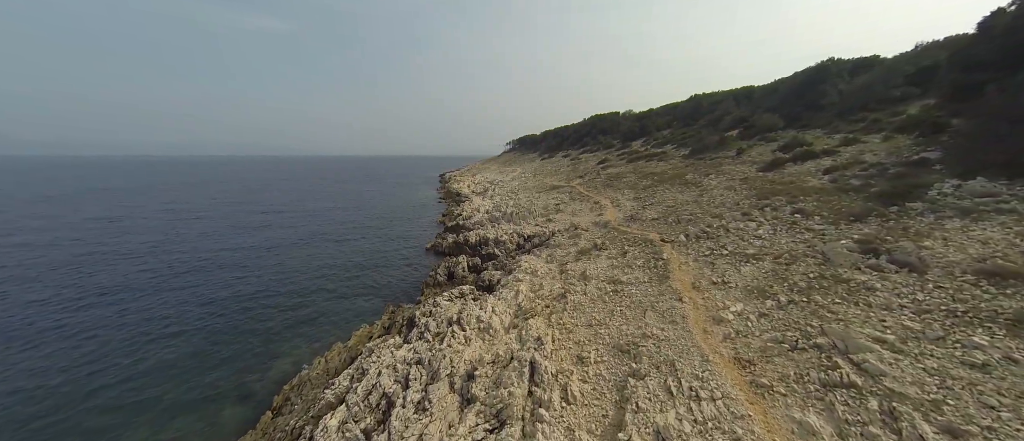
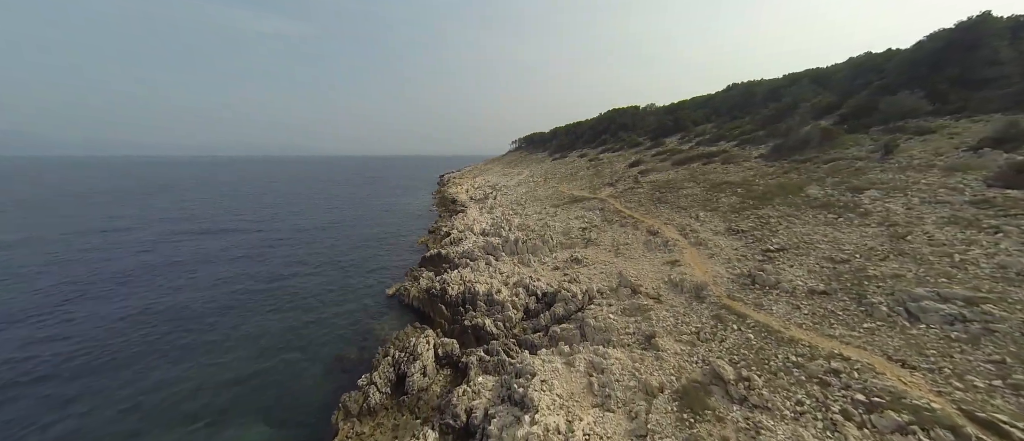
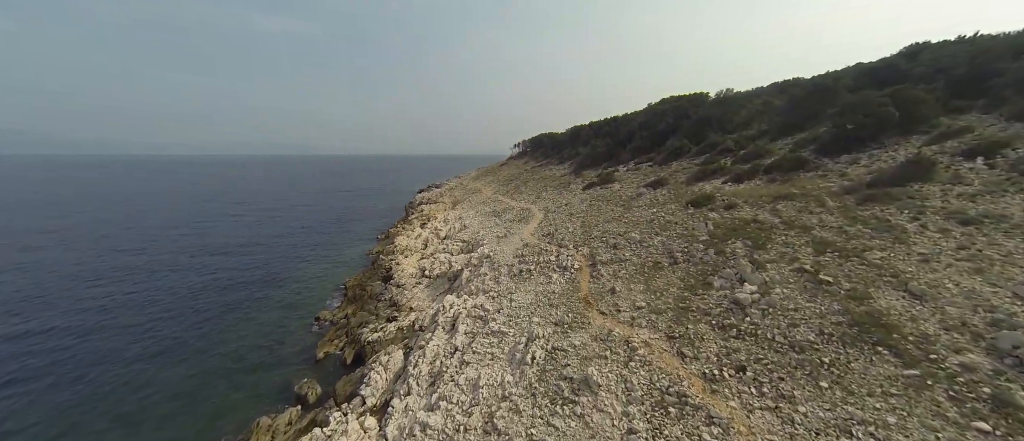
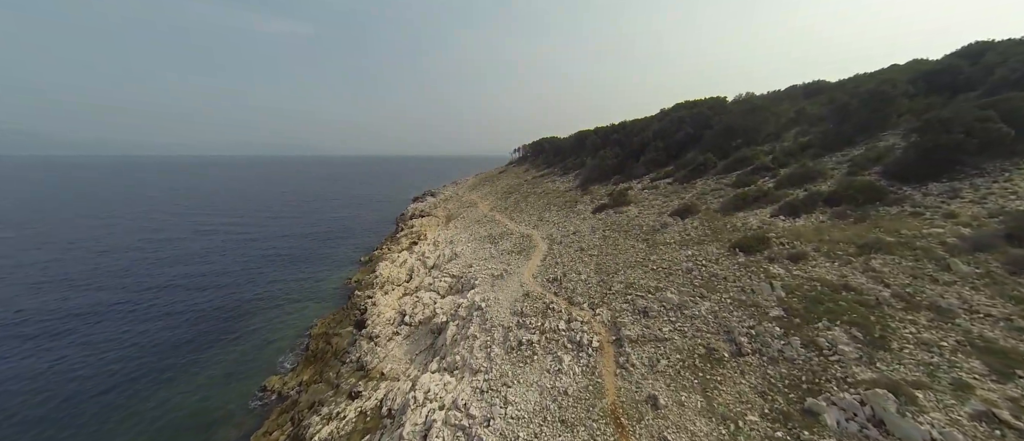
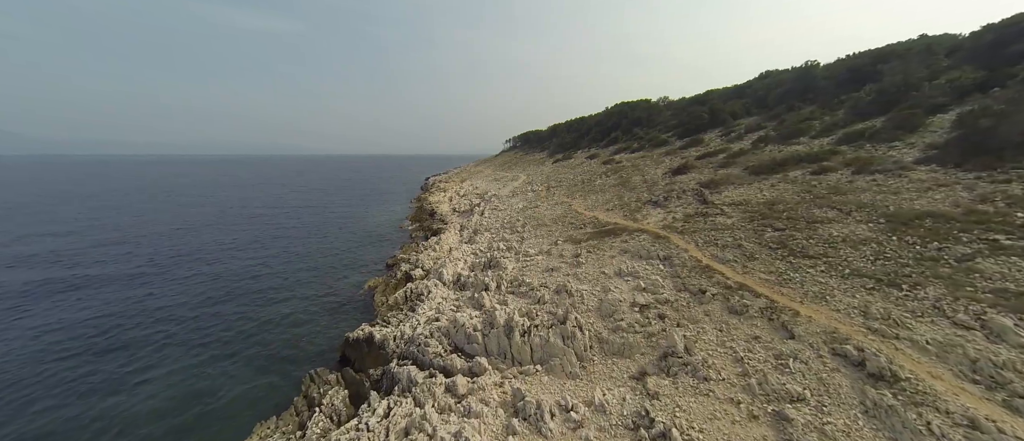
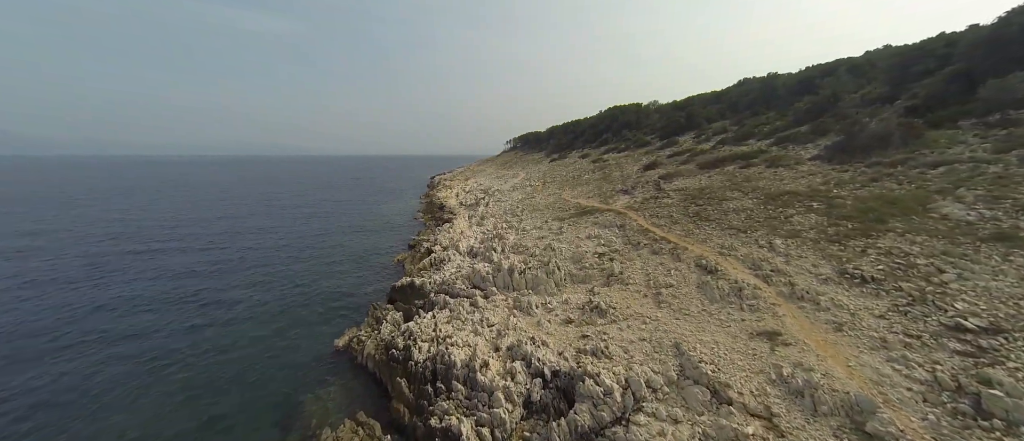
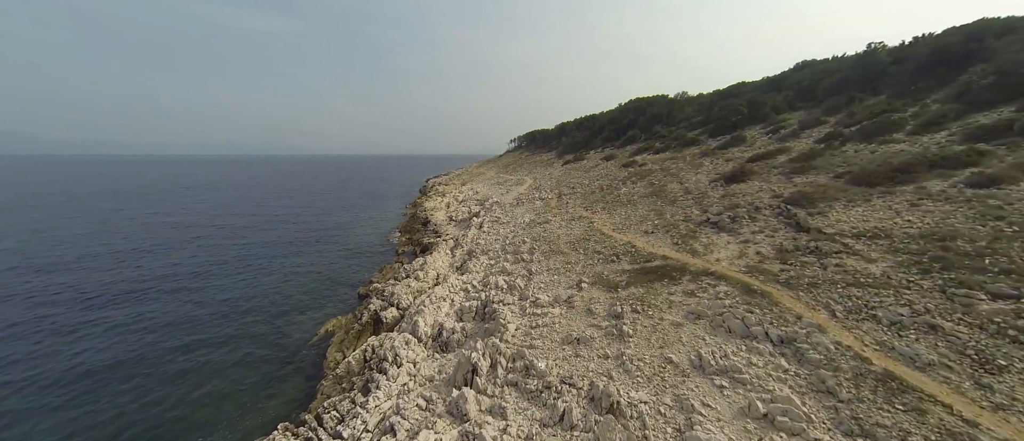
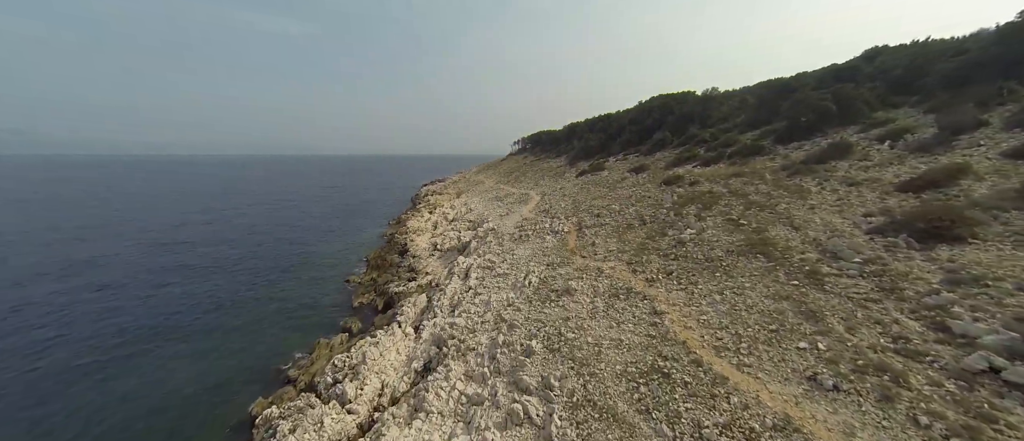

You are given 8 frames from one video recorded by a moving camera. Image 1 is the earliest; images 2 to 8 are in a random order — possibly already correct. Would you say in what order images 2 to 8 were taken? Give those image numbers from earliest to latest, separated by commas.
2, 6, 5, 7, 8, 3, 4
